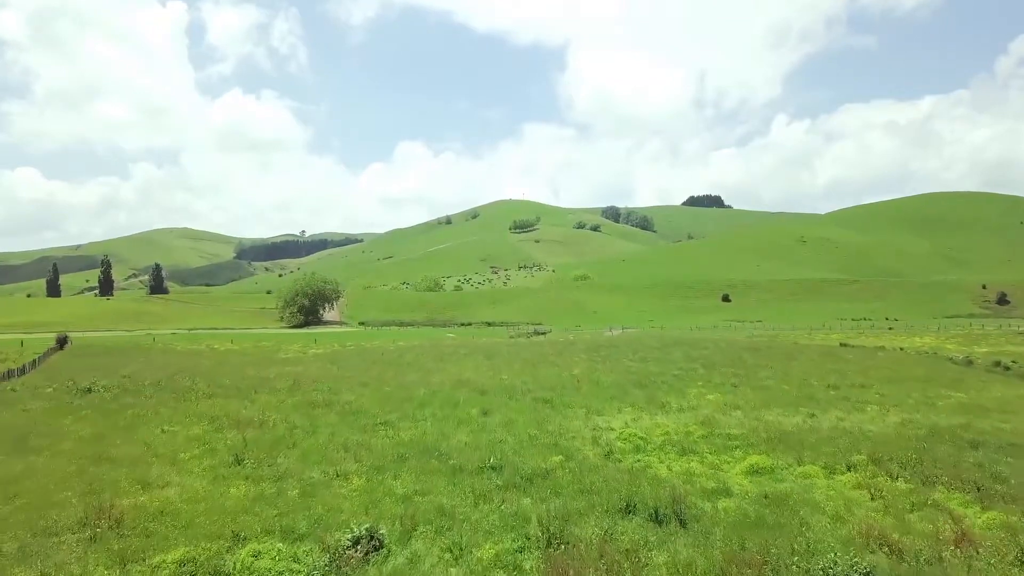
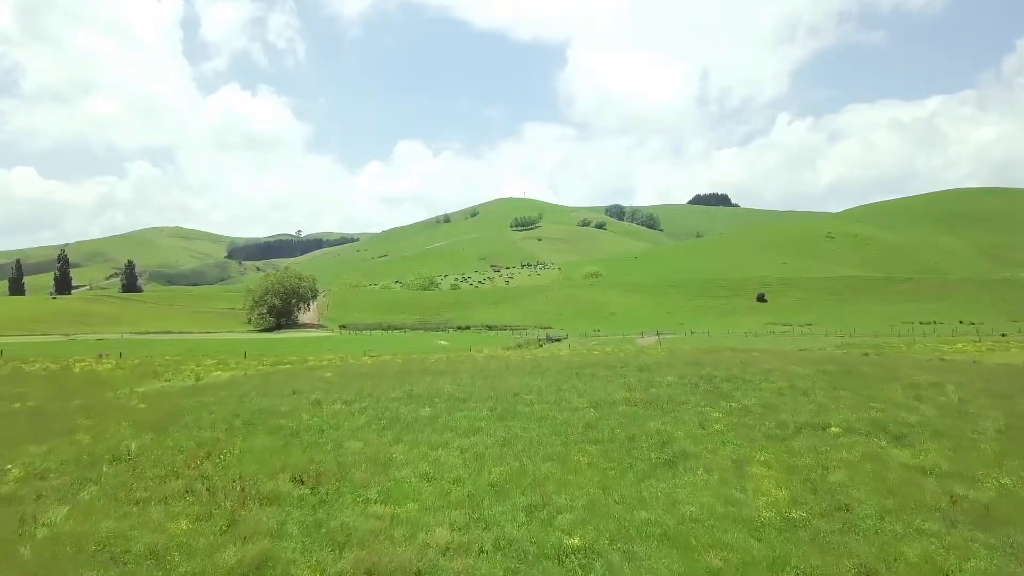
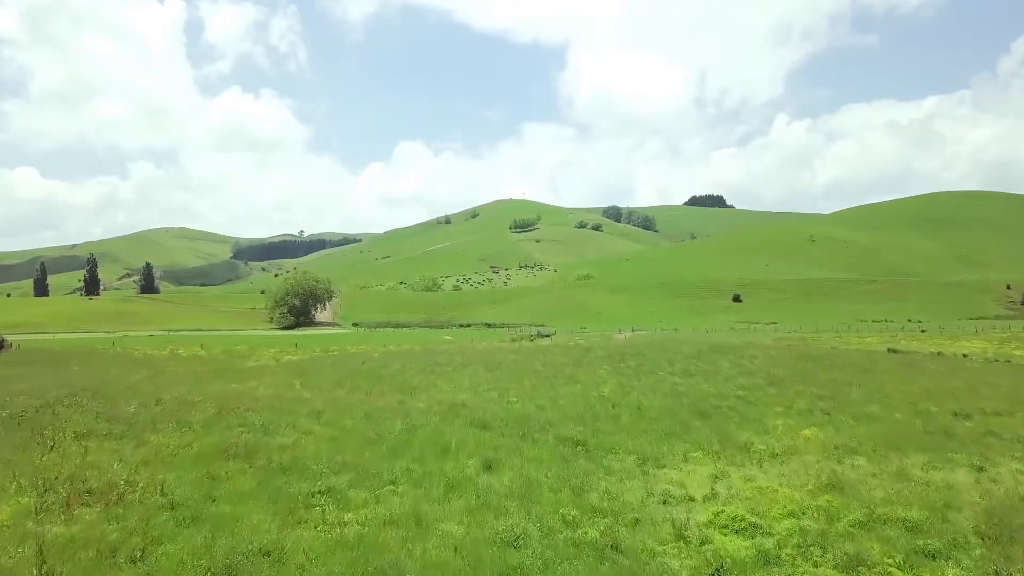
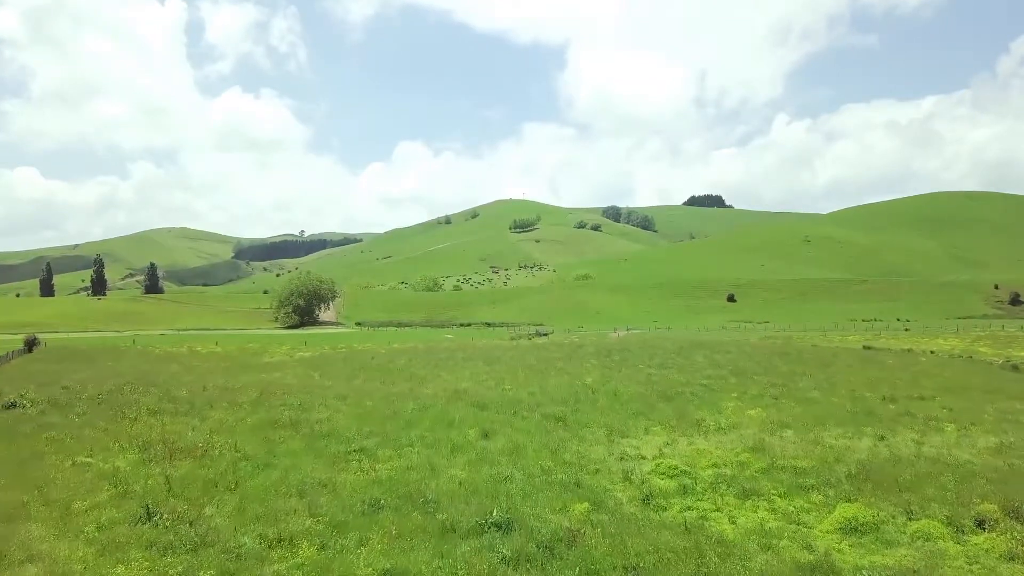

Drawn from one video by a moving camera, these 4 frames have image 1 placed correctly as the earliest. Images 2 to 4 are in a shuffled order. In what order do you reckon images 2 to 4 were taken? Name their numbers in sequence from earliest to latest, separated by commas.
4, 3, 2
